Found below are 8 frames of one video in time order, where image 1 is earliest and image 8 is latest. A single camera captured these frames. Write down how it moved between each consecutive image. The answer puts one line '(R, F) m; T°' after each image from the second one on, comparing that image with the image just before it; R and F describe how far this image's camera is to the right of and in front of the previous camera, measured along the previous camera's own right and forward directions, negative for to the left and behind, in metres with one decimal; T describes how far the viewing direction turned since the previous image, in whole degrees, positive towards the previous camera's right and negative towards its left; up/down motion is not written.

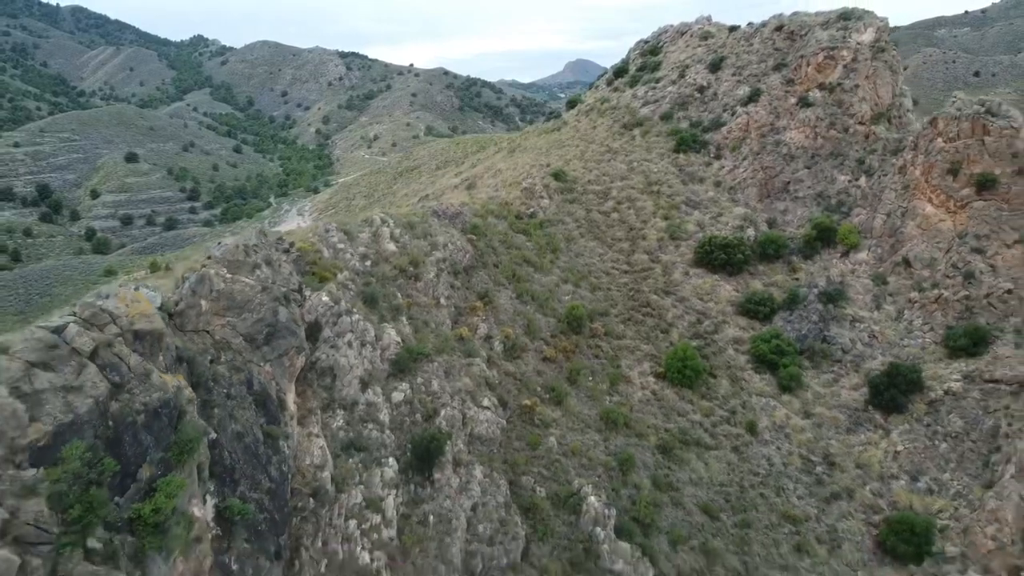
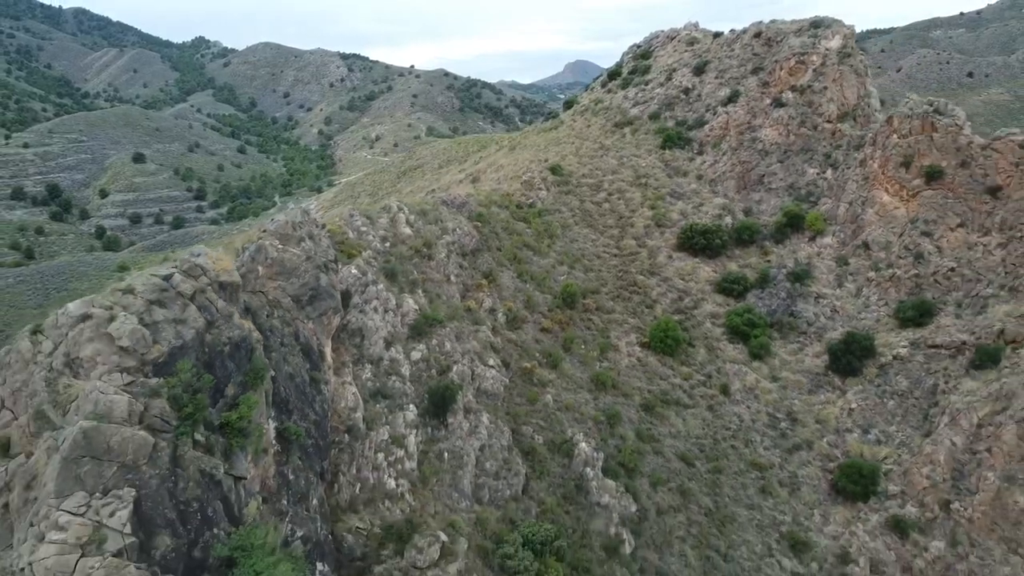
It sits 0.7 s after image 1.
(0.0, -2.8) m; 0°
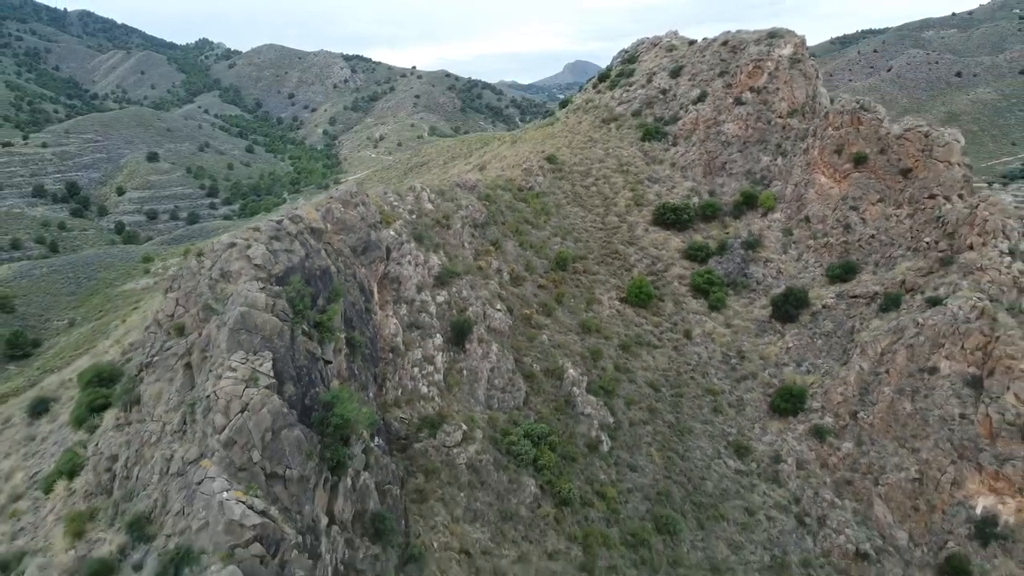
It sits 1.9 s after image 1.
(-0.1, -5.5) m; 0°
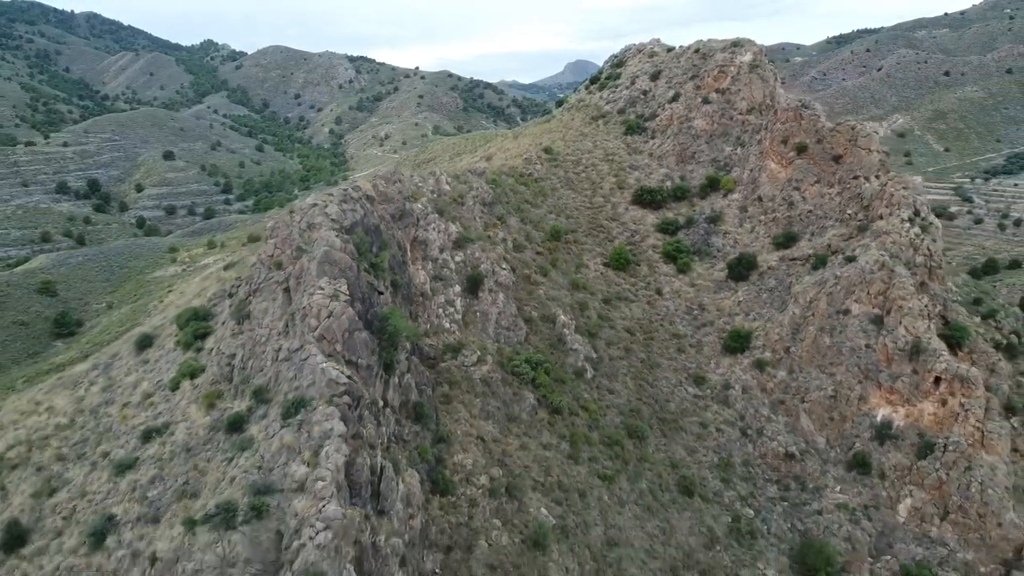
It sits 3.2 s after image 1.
(-0.1, -6.5) m; 0°
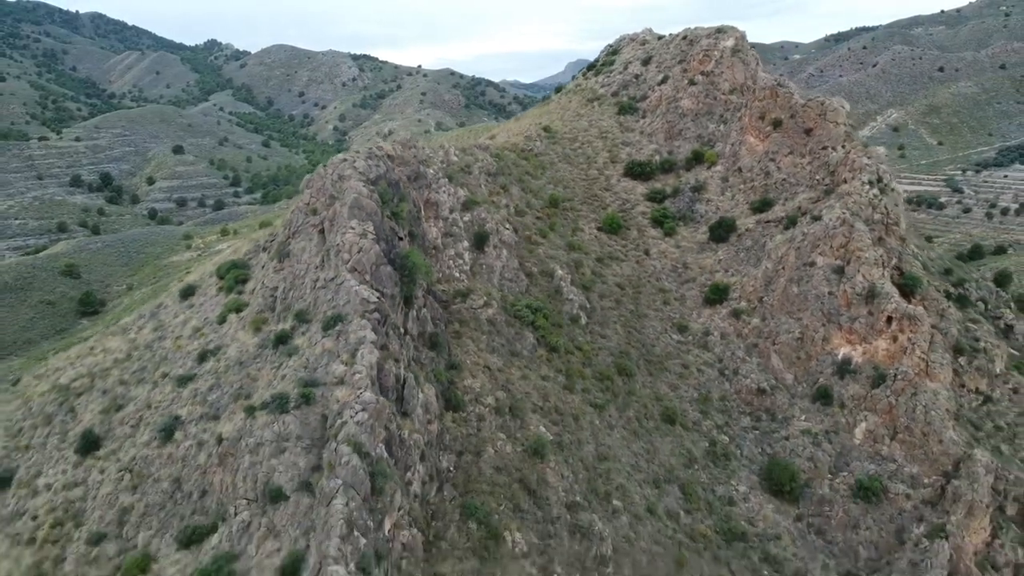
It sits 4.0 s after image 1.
(0.0, -3.7) m; 0°
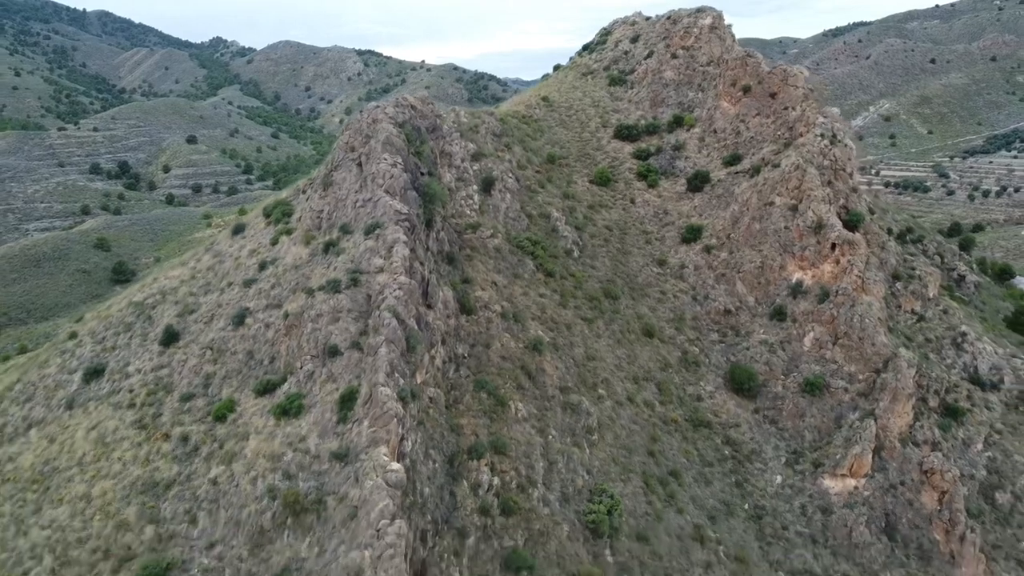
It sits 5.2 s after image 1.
(0.0, -5.8) m; 0°
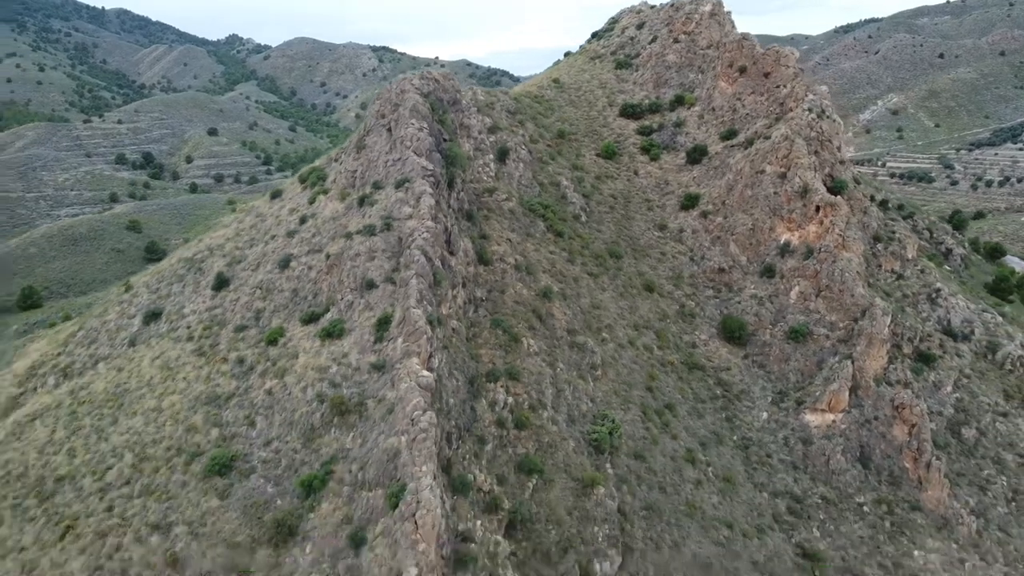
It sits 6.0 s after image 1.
(0.0, -3.8) m; -1°
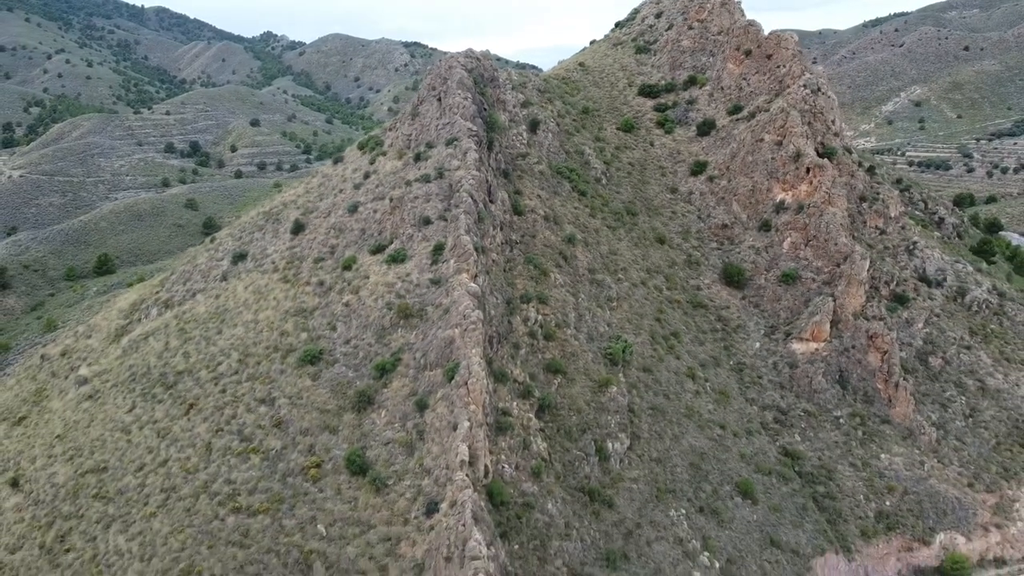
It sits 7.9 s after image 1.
(-0.1, -6.6) m; -2°
